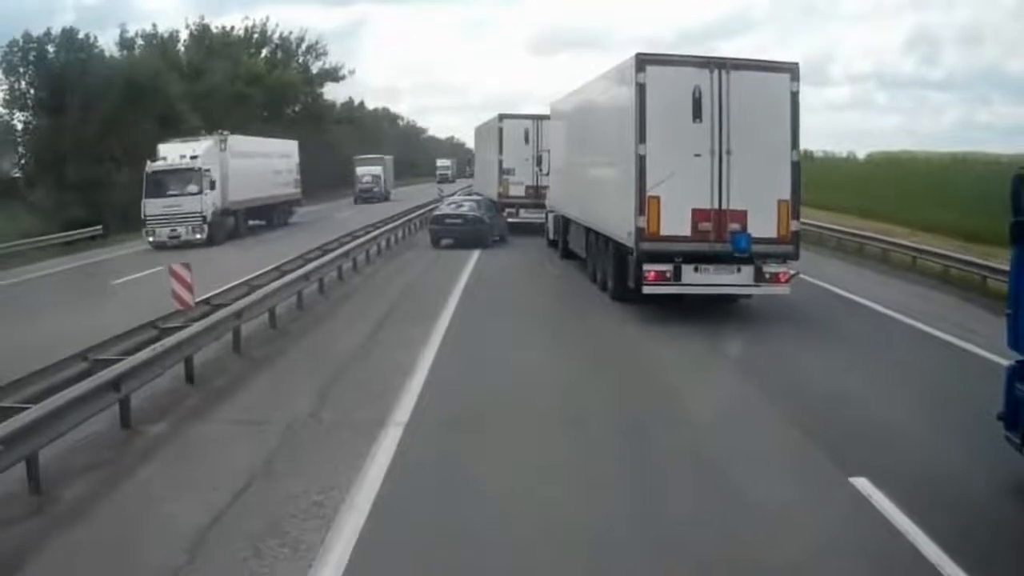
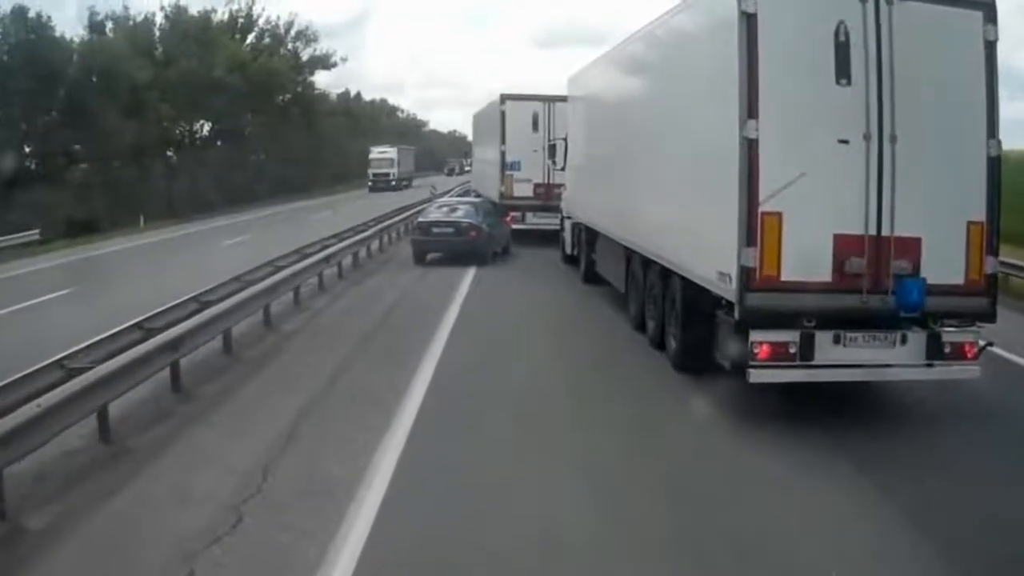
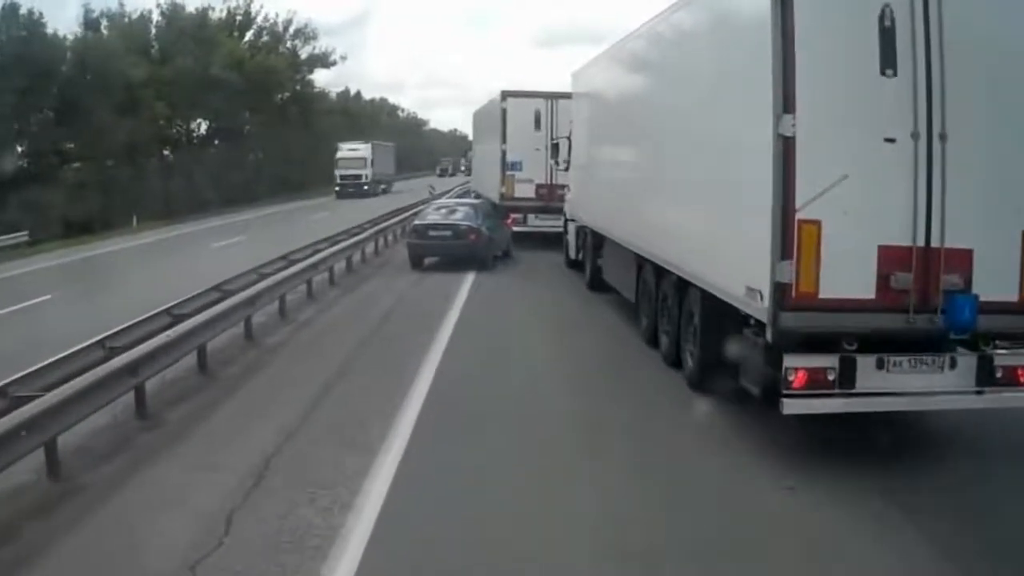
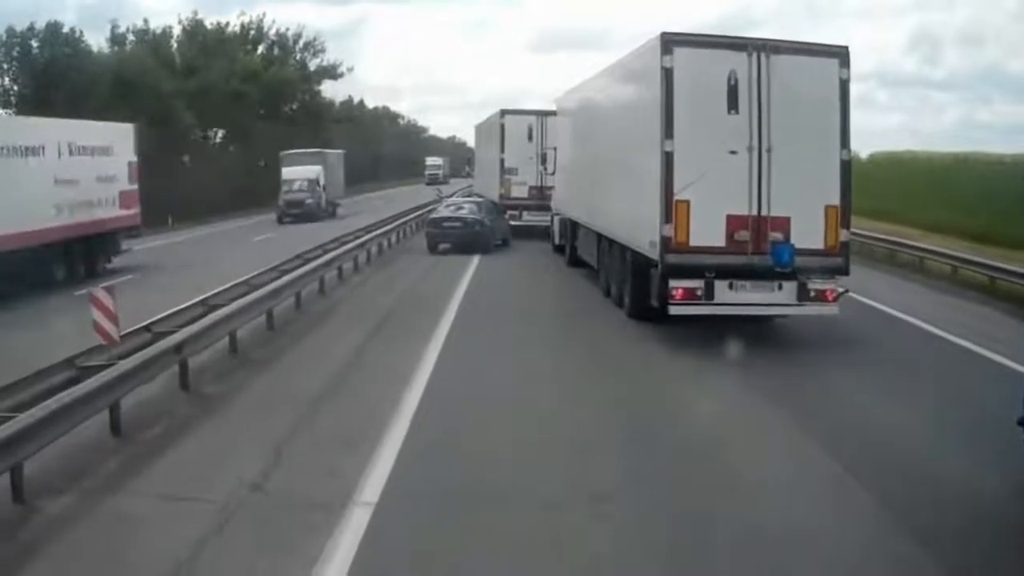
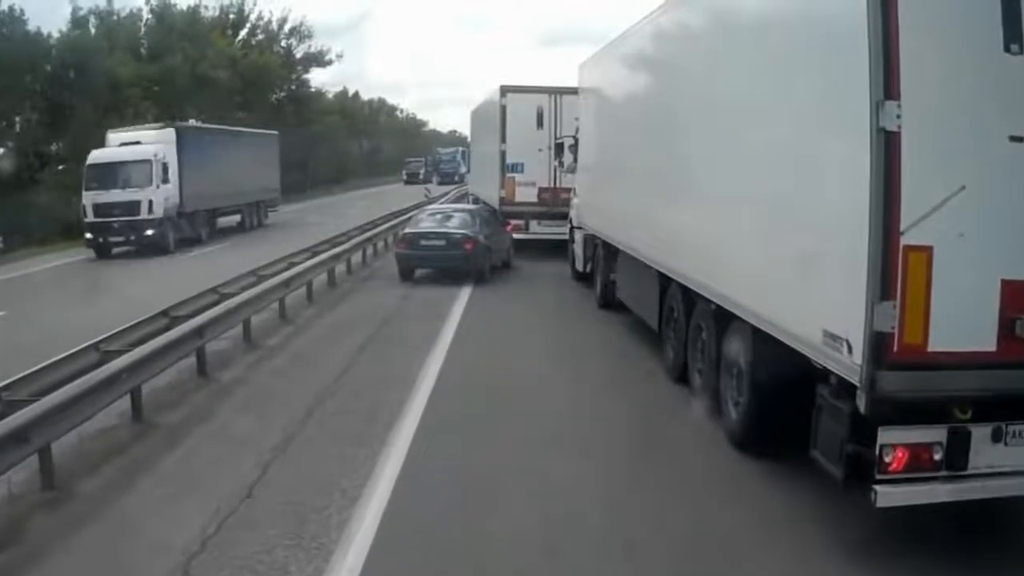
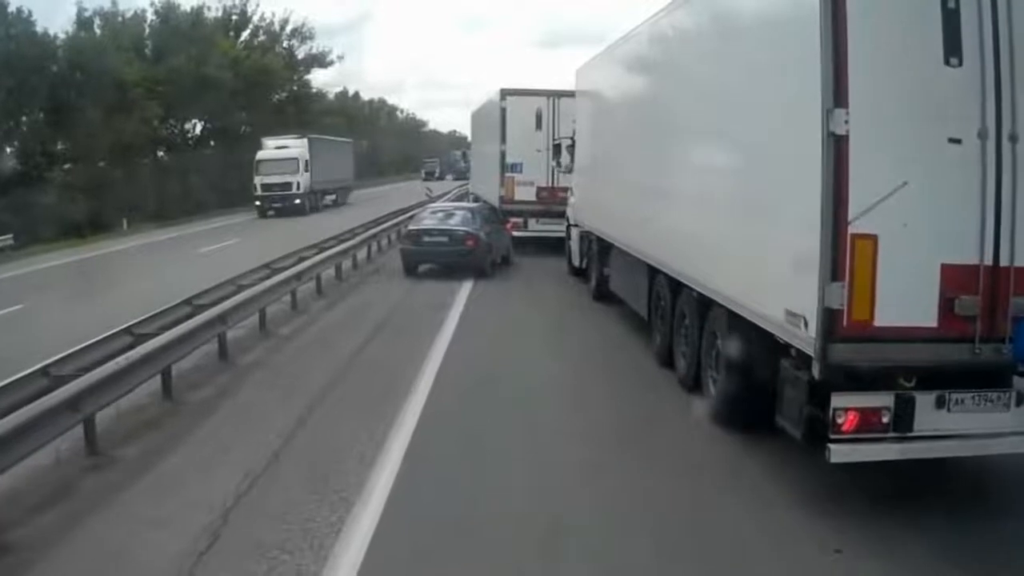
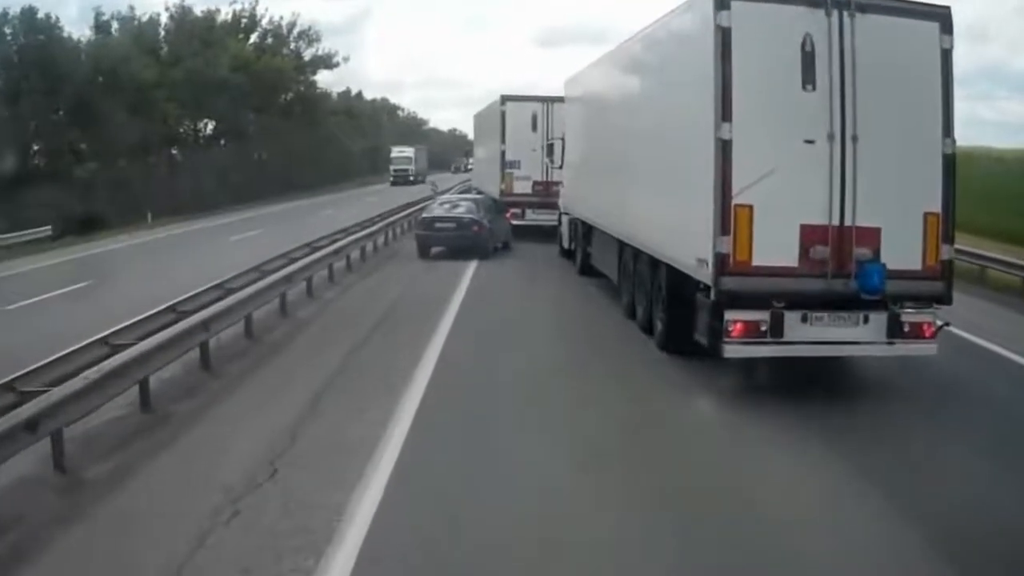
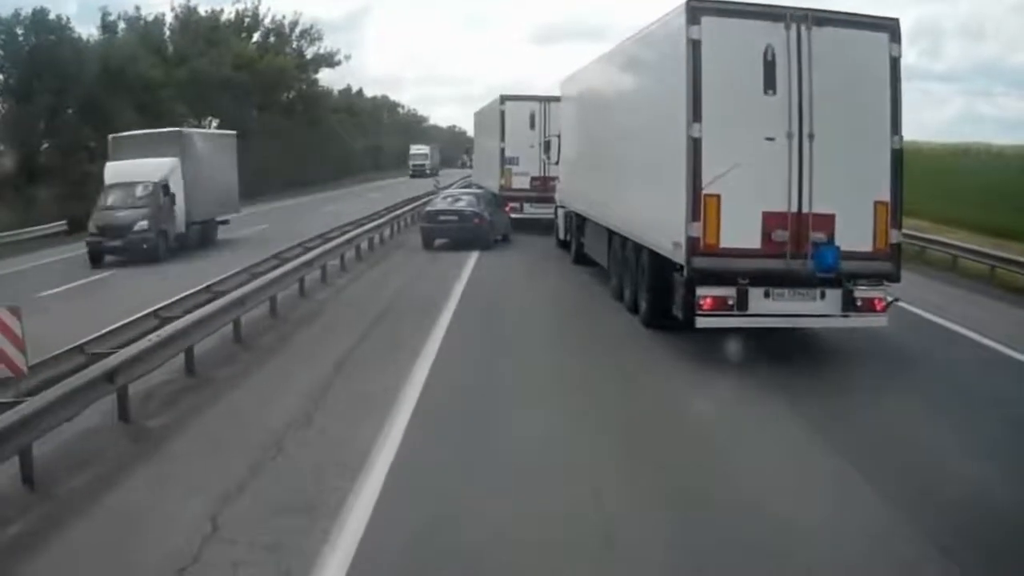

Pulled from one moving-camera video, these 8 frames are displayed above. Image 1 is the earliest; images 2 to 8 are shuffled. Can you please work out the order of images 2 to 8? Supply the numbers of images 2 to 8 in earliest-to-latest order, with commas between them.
4, 8, 7, 2, 3, 6, 5
